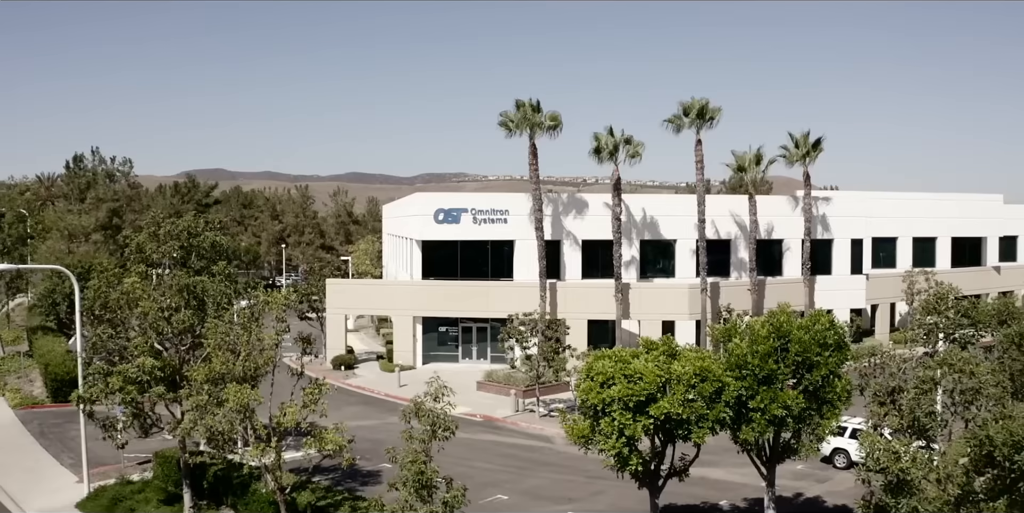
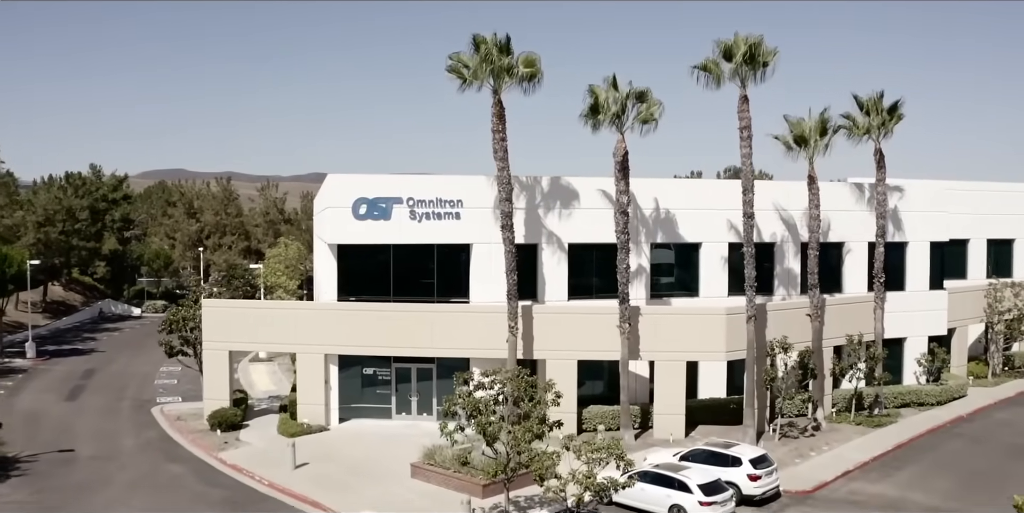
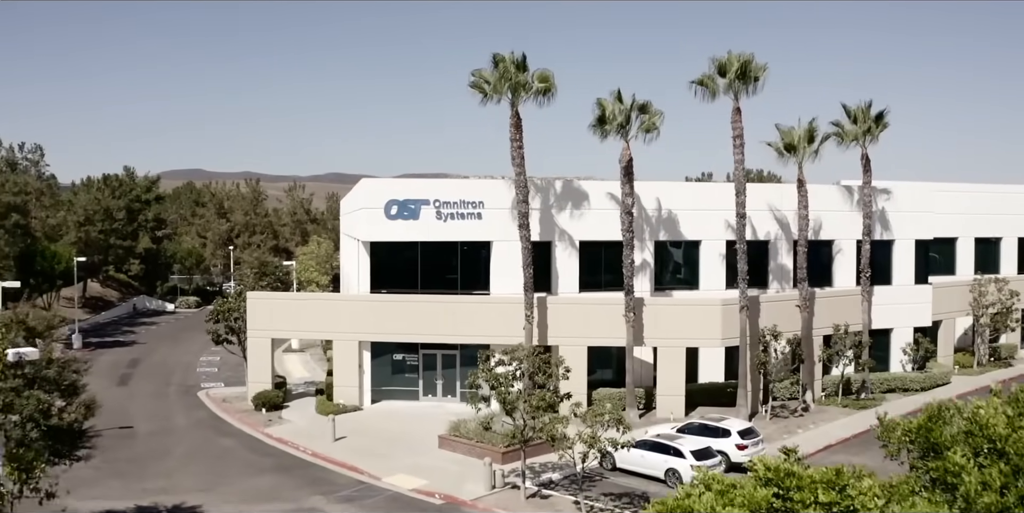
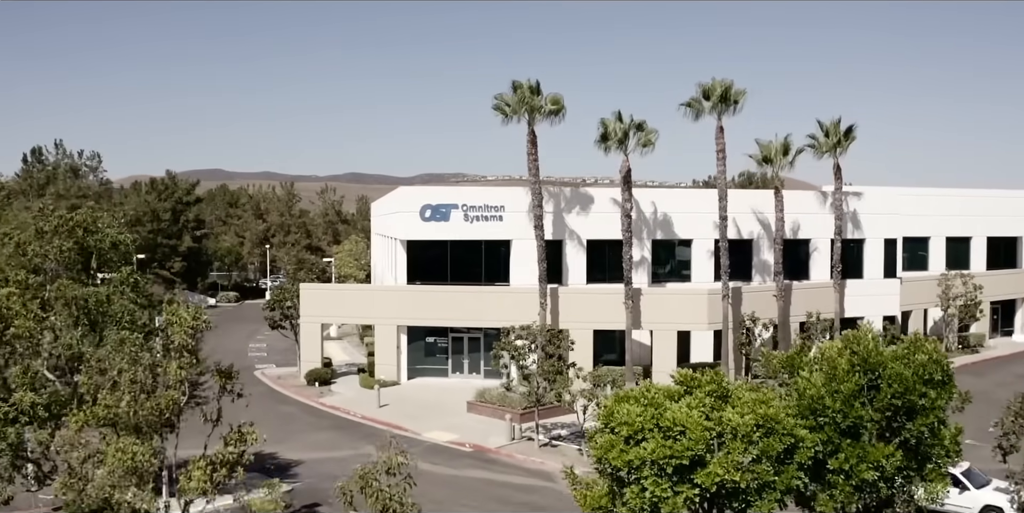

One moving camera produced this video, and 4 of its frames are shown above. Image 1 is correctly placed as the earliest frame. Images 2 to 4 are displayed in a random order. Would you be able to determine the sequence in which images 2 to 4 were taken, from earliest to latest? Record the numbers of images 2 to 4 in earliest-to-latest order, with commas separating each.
4, 3, 2
